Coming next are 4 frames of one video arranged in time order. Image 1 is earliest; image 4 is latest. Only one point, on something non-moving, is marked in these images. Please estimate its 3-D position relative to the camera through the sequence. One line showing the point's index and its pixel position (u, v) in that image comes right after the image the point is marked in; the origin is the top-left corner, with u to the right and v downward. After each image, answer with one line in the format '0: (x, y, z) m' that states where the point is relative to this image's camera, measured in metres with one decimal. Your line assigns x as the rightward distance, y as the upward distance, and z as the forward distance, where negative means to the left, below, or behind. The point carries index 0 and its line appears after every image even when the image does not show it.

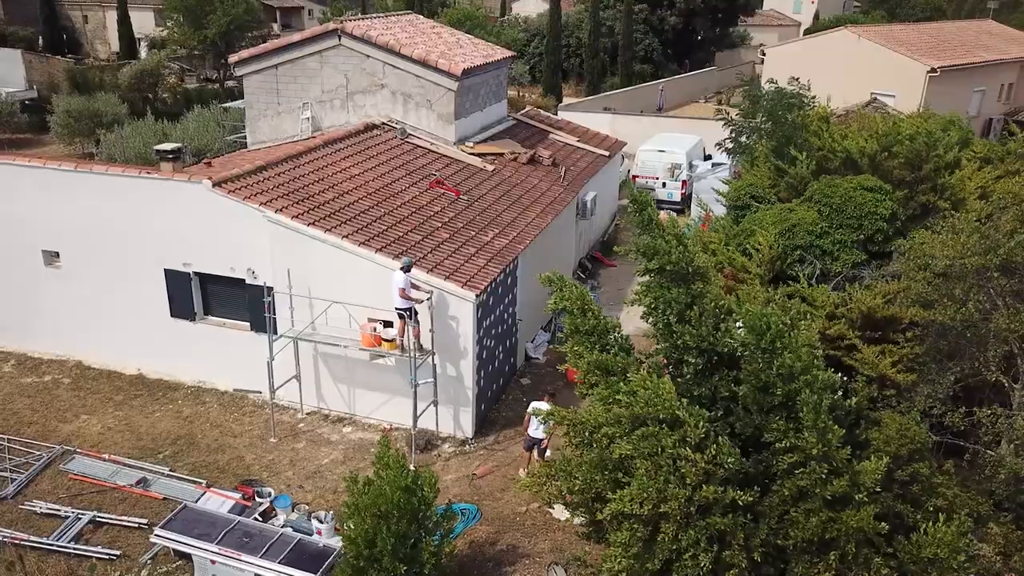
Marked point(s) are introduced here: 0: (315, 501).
0: (-2.9, -3.2, +11.6) m
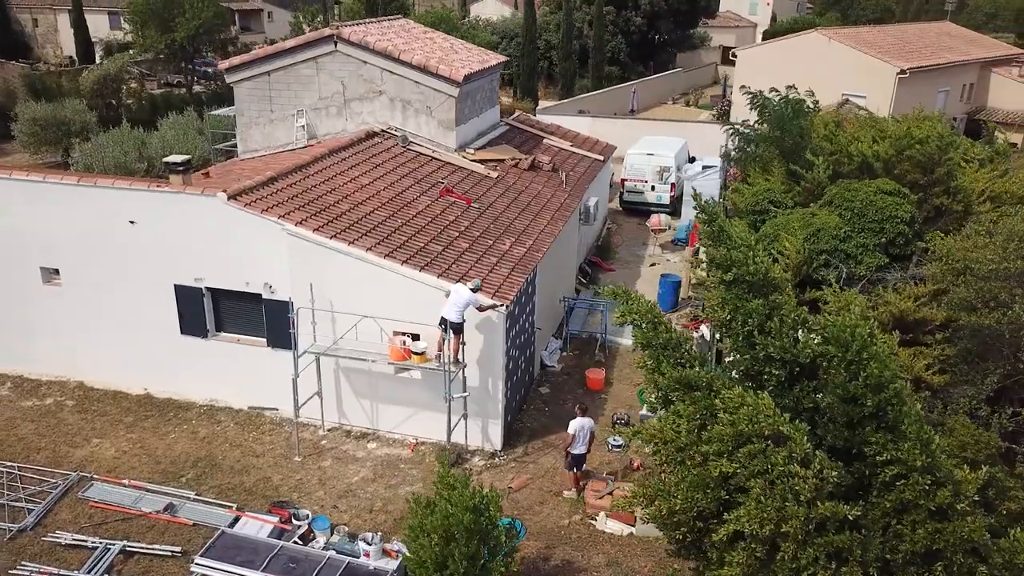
0: (-2.3, -3.4, +11.3) m
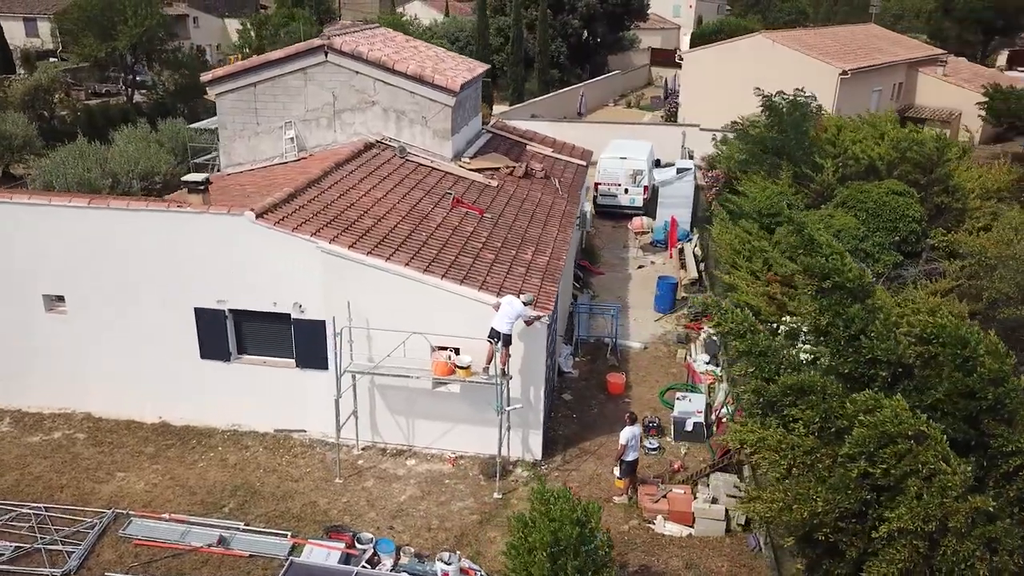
0: (-1.4, -3.6, +11.2) m
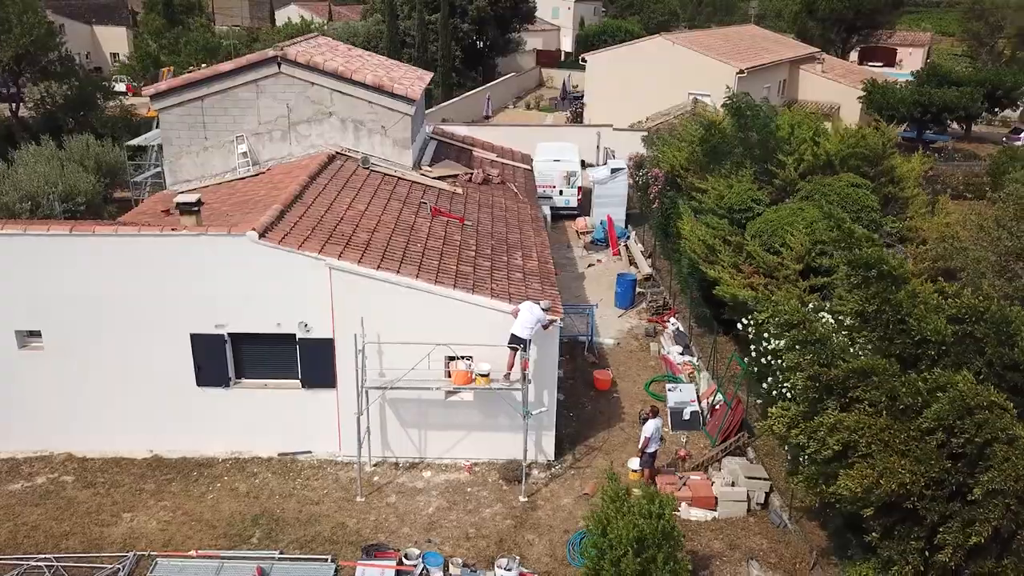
0: (-0.8, -3.8, +11.2) m
